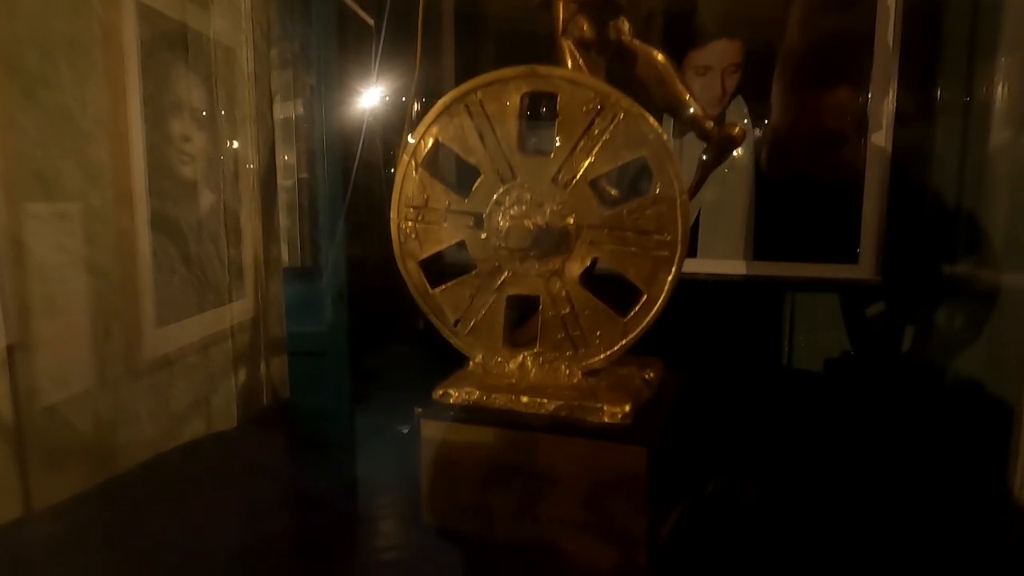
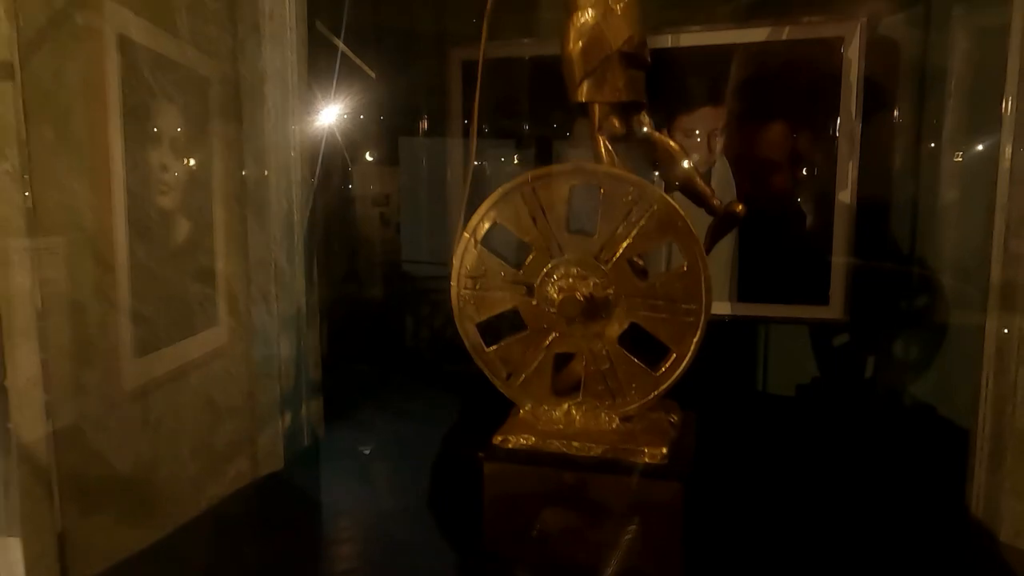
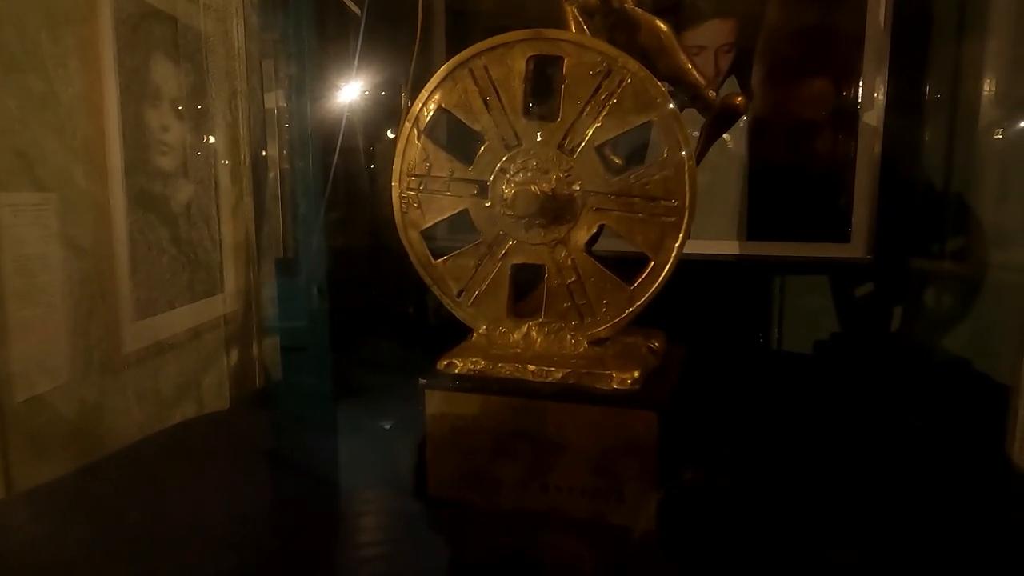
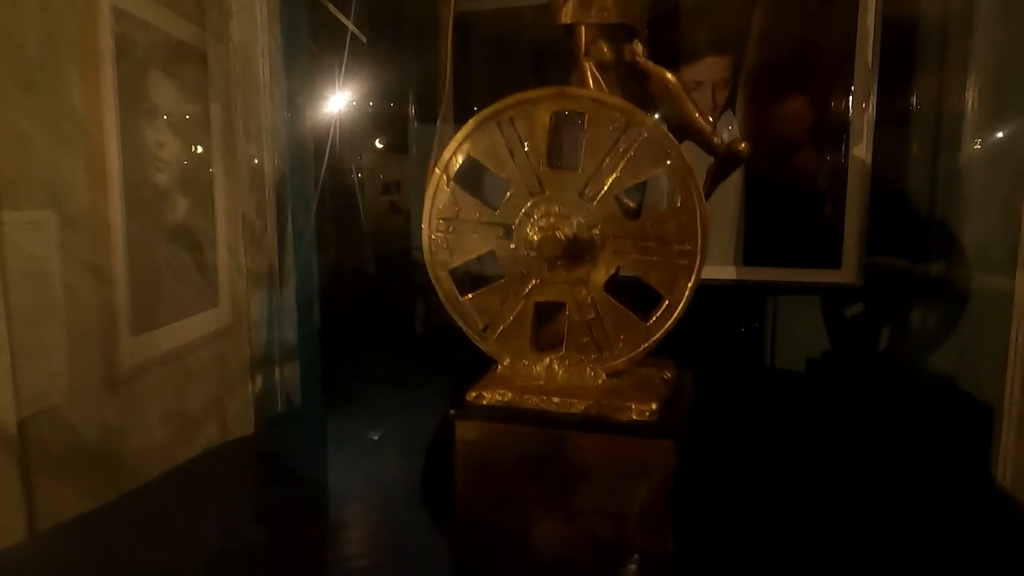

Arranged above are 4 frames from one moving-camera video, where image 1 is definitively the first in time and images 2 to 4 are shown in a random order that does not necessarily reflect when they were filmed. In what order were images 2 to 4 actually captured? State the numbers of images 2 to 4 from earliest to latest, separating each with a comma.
3, 4, 2
